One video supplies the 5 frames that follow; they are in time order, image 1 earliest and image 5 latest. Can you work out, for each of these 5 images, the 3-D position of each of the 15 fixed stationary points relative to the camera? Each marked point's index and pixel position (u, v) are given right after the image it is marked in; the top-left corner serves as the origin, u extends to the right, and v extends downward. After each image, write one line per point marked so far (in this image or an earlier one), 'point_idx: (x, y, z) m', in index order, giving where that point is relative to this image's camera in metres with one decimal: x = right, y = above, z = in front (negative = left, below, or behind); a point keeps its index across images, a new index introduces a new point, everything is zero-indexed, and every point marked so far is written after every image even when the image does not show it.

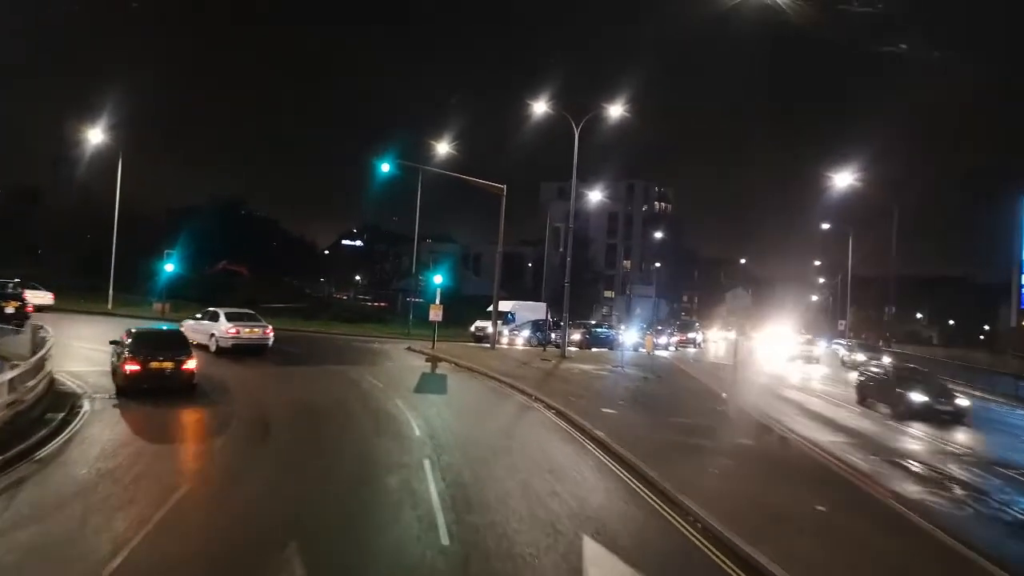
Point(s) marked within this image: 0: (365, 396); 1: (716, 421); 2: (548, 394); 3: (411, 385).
0: (-3.2, -2.4, +17.6) m
1: (+4.3, -2.8, +17.0) m
2: (+0.9, -2.5, +18.6) m
3: (-2.4, -2.3, +19.4) m
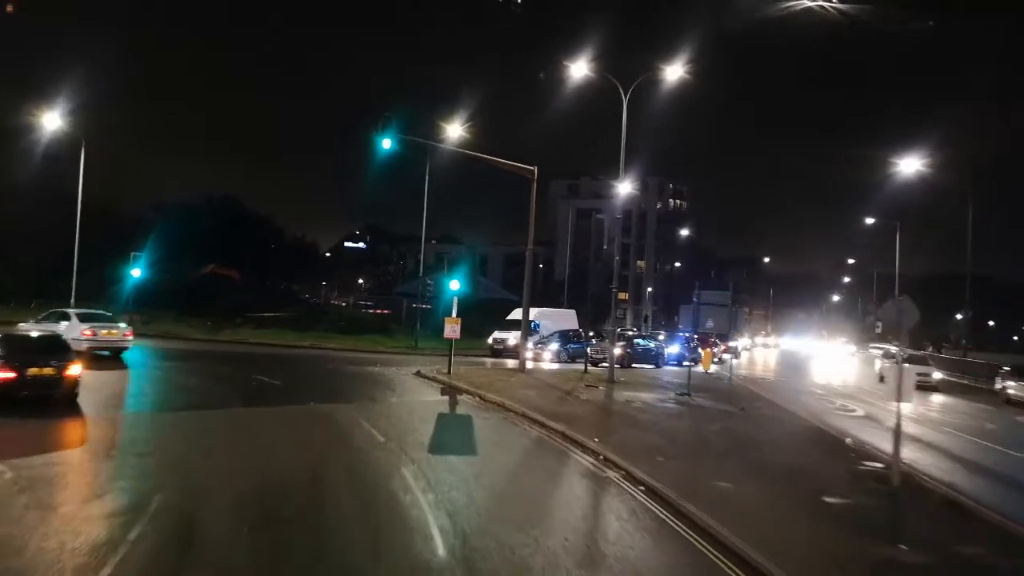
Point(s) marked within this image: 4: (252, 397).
0: (-2.3, -2.6, +11.9) m
1: (+5.2, -3.0, +11.4) m
2: (+1.8, -2.6, +13.0) m
3: (-1.5, -2.5, +13.8) m
4: (-5.4, -2.3, +16.6) m
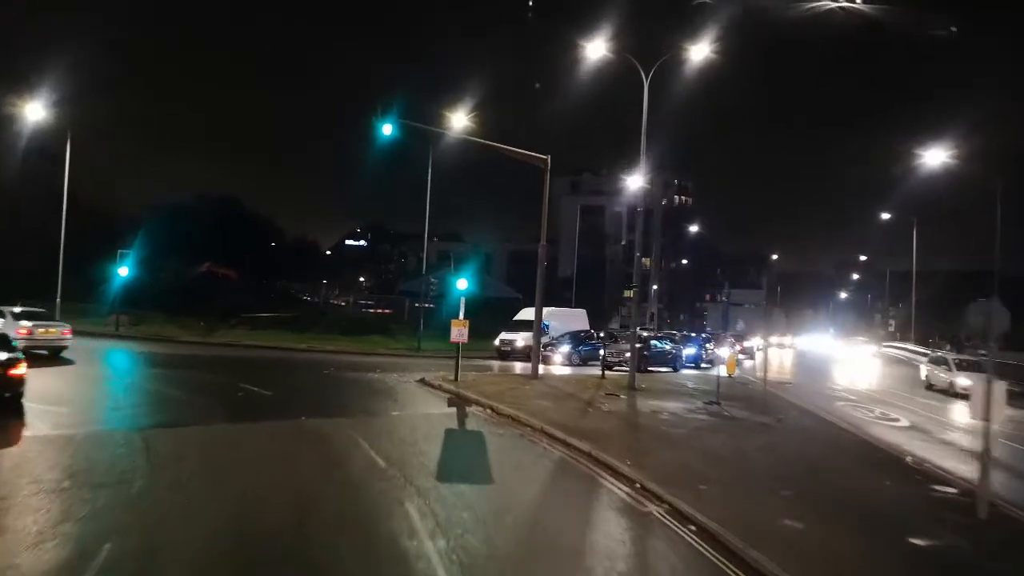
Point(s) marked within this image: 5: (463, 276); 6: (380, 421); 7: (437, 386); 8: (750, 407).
0: (-2.0, -2.6, +10.2) m
1: (+5.5, -3.0, +9.6) m
2: (+2.1, -2.6, +11.2) m
3: (-1.2, -2.5, +12.0) m
4: (-5.1, -2.3, +14.8) m
5: (-1.2, +0.3, +19.6) m
6: (-2.4, -2.4, +14.6) m
7: (-1.7, -2.2, +18.3) m
8: (+5.5, -2.8, +18.7) m
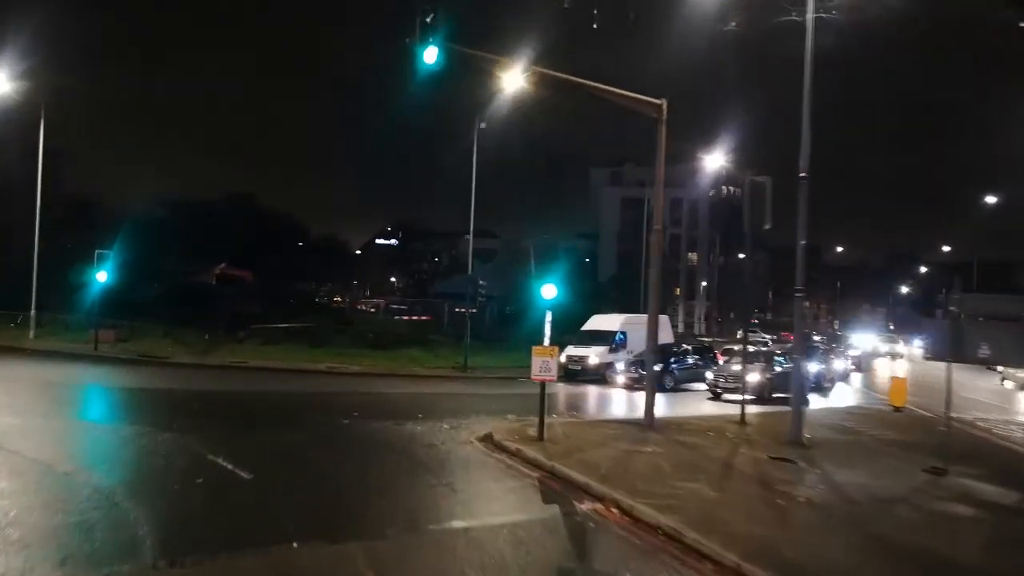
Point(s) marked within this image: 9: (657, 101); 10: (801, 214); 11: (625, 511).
0: (-0.5, -2.8, +3.6) m
1: (+6.9, -3.1, +2.8) m
2: (+3.6, -2.8, +4.5) m
3: (+0.3, -2.7, +5.5) m
4: (-3.5, -2.5, +8.4) m
5: (+0.6, +0.2, +13.0) m
6: (-0.8, -2.6, +8.1) m
7: (+0.1, -2.4, +11.7) m
8: (+7.3, -2.9, +11.9) m
9: (+2.6, +3.4, +14.6) m
10: (+5.0, +1.3, +14.0) m
11: (+1.3, -2.5, +9.2) m
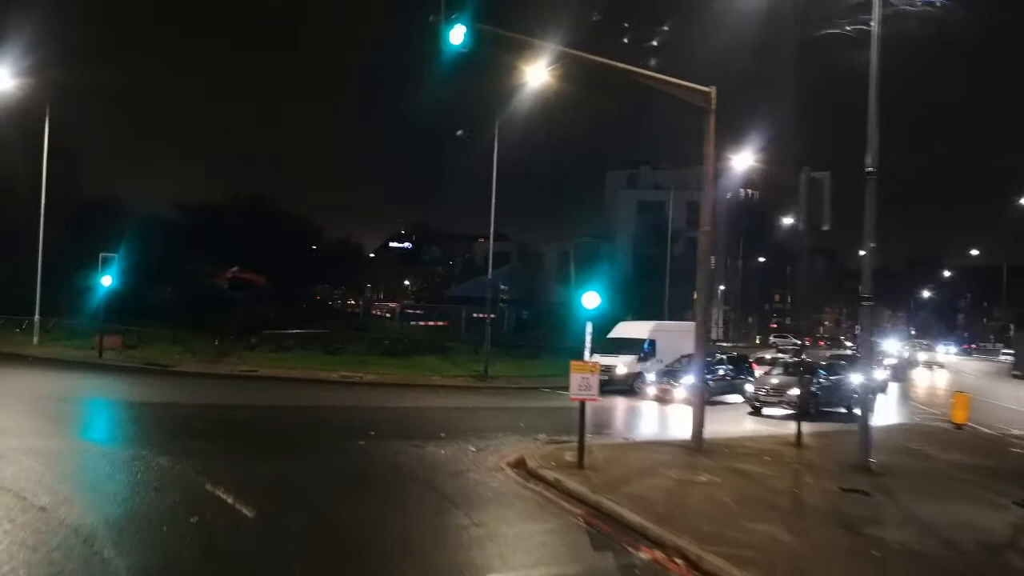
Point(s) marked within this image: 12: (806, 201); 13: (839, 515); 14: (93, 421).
0: (-0.2, -2.8, +2.3) m
1: (+7.2, -3.1, +1.3) m
2: (+3.9, -2.9, +3.1) m
3: (+0.7, -2.8, +4.1) m
4: (-3.0, -2.6, +7.1) m
5: (+1.1, 0.0, +11.7) m
6: (-0.4, -2.7, +6.7) m
7: (+0.6, -2.5, +10.4) m
8: (+7.8, -3.0, +10.4) m
9: (+3.1, +3.3, +13.2) m
10: (+5.5, +1.1, +12.6) m
11: (+1.7, -2.6, +7.9) m
12: (+5.0, +1.5, +13.7) m
13: (+3.9, -2.7, +9.7) m
14: (-8.7, -2.7, +16.7) m
